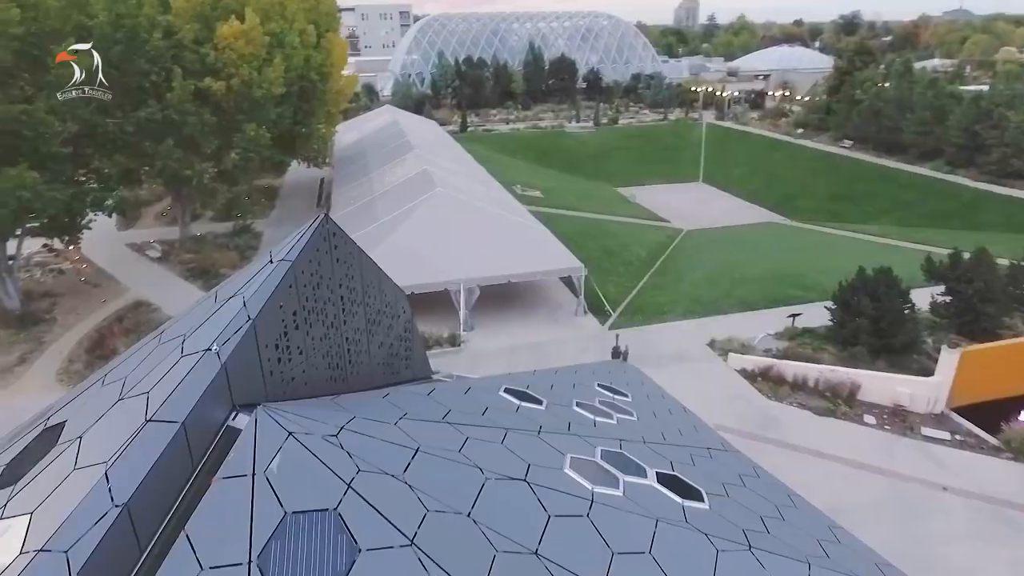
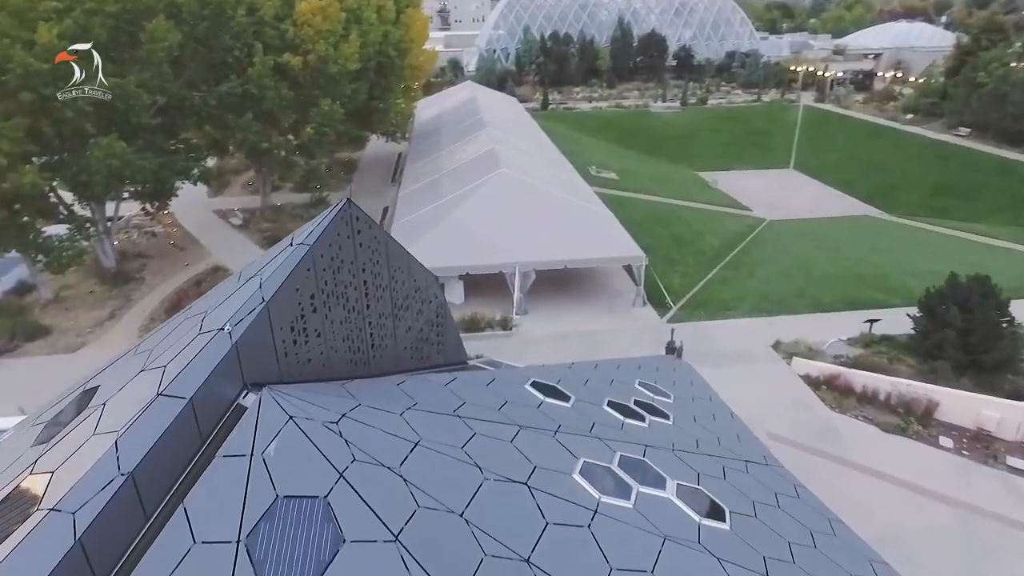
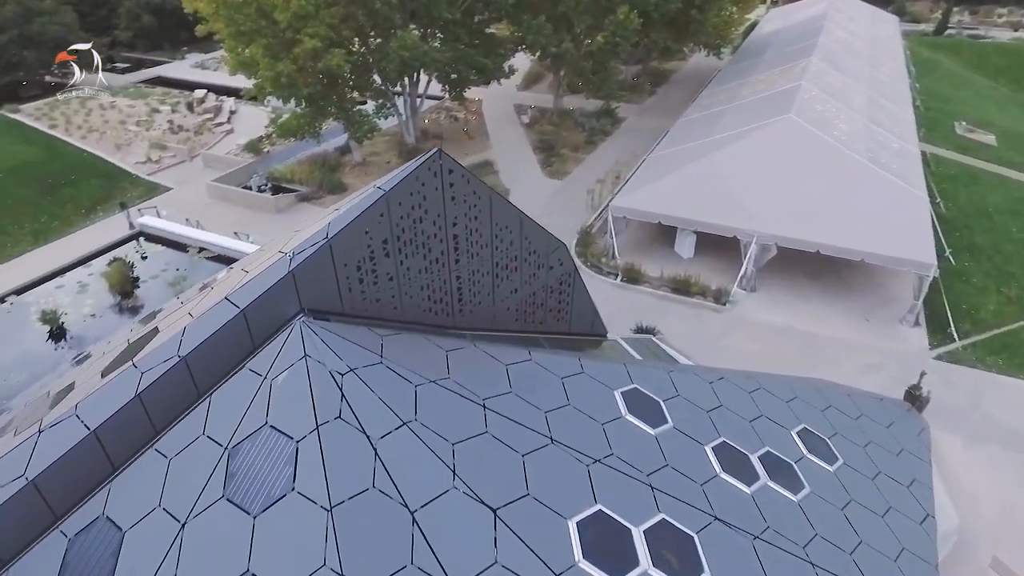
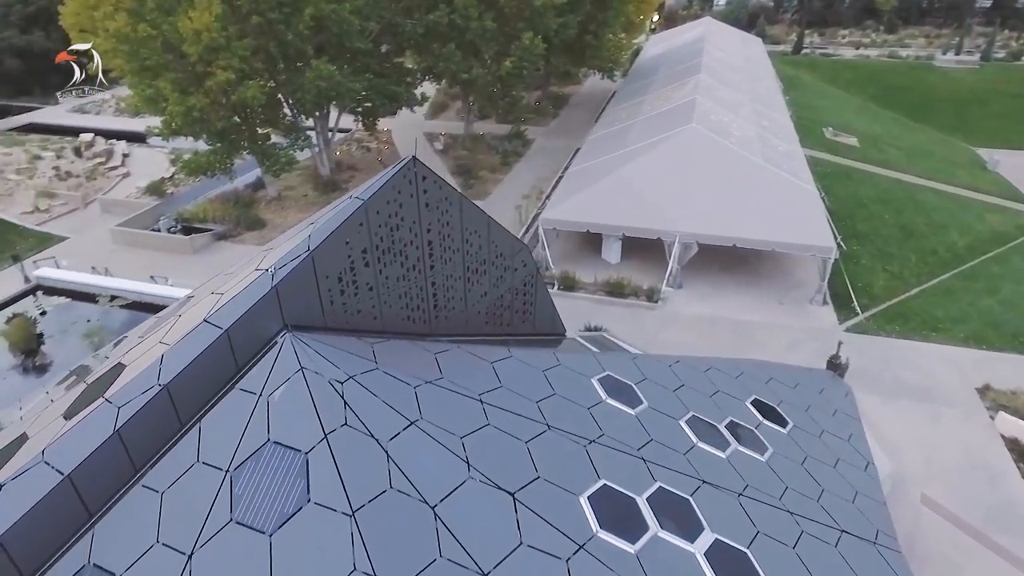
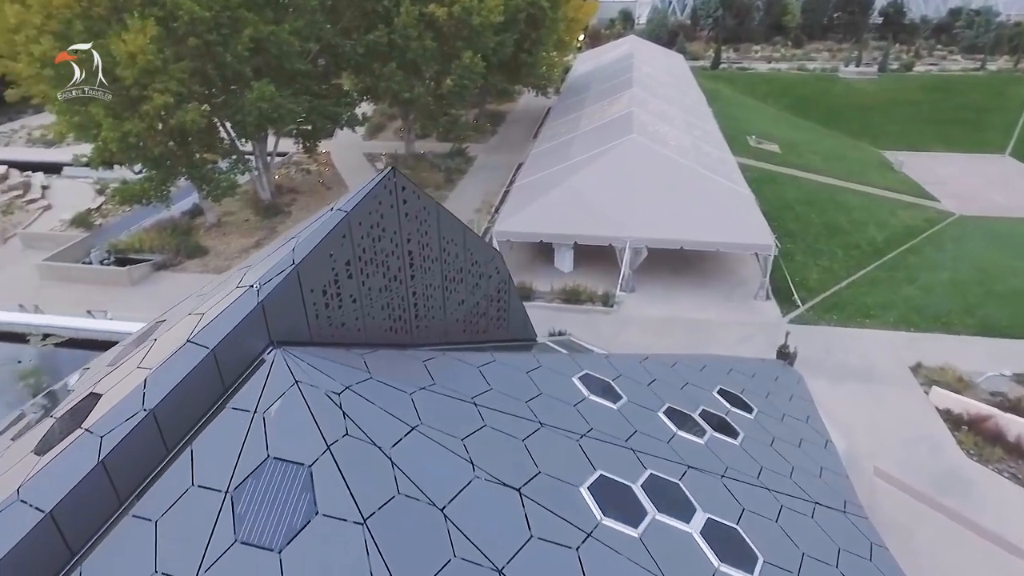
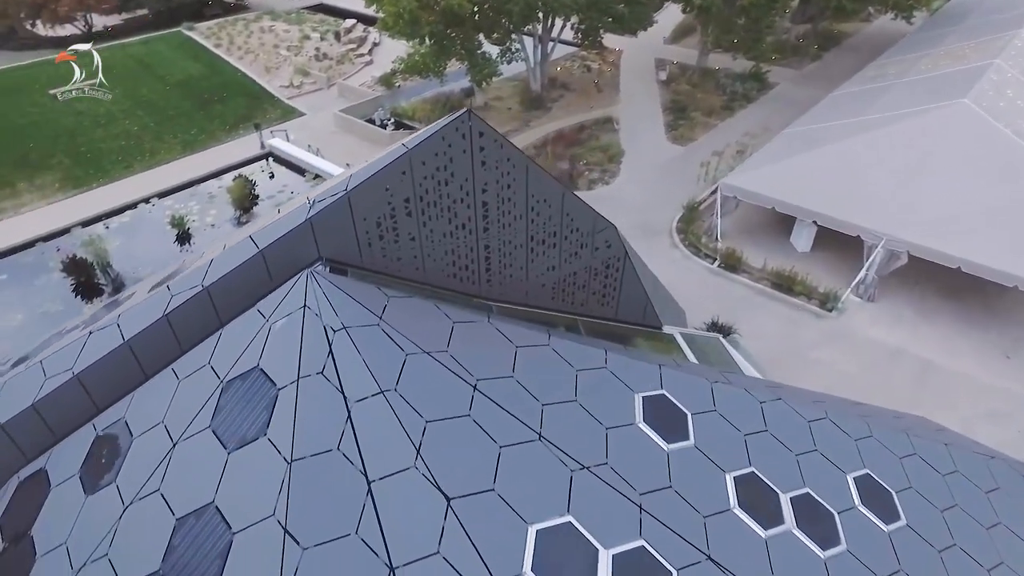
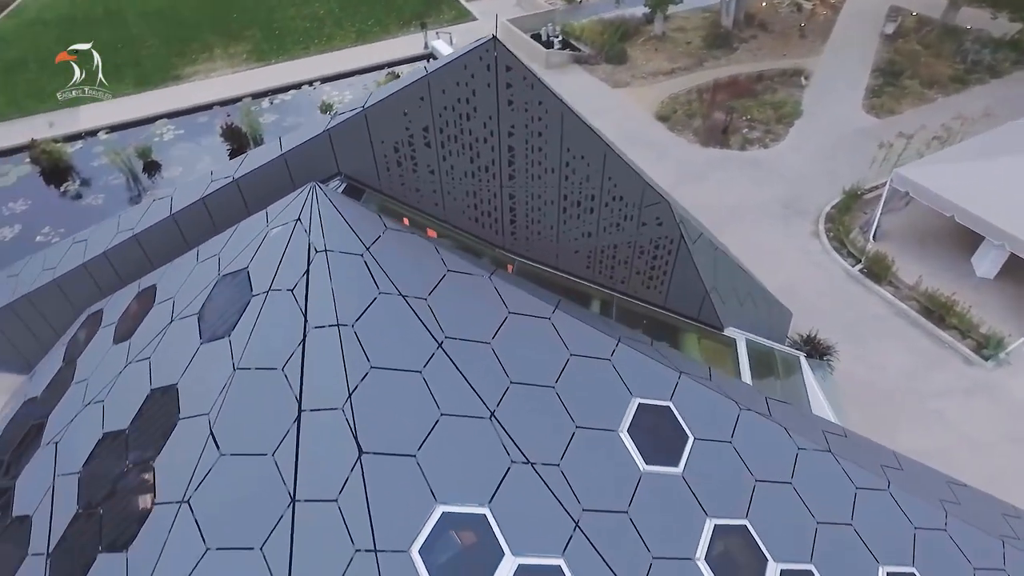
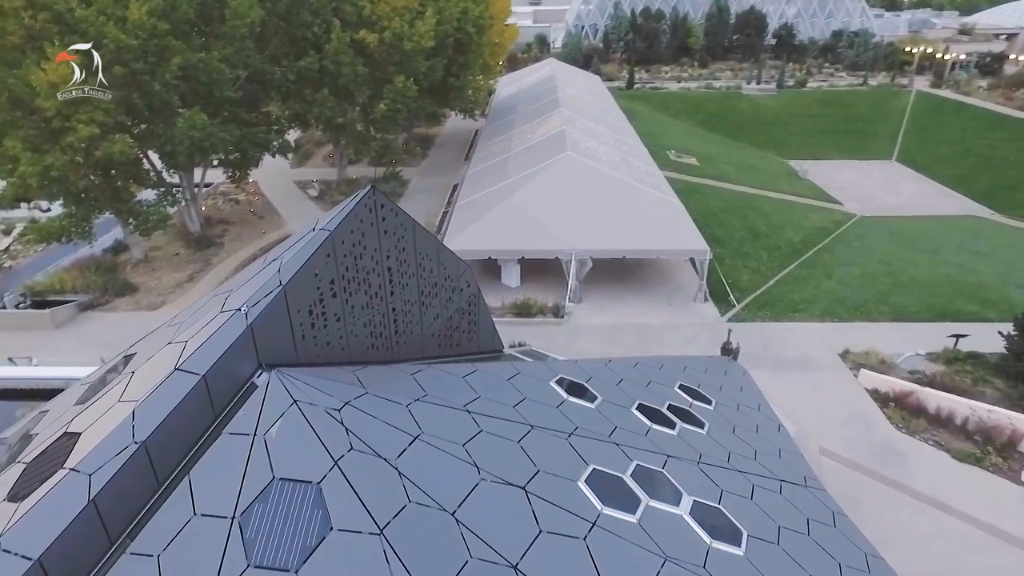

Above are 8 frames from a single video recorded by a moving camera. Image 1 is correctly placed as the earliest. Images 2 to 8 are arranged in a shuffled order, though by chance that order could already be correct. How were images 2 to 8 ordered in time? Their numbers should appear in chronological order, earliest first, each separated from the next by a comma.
2, 8, 5, 4, 3, 6, 7
